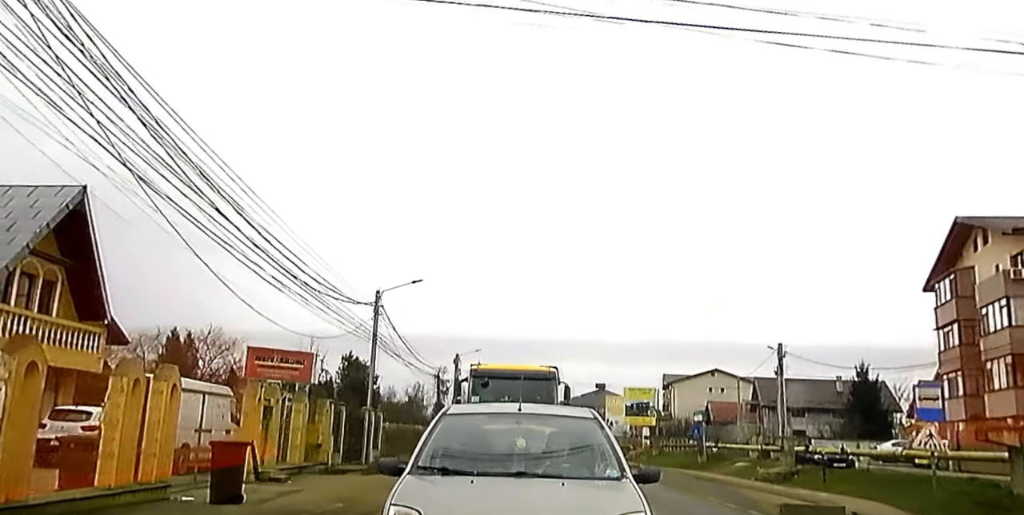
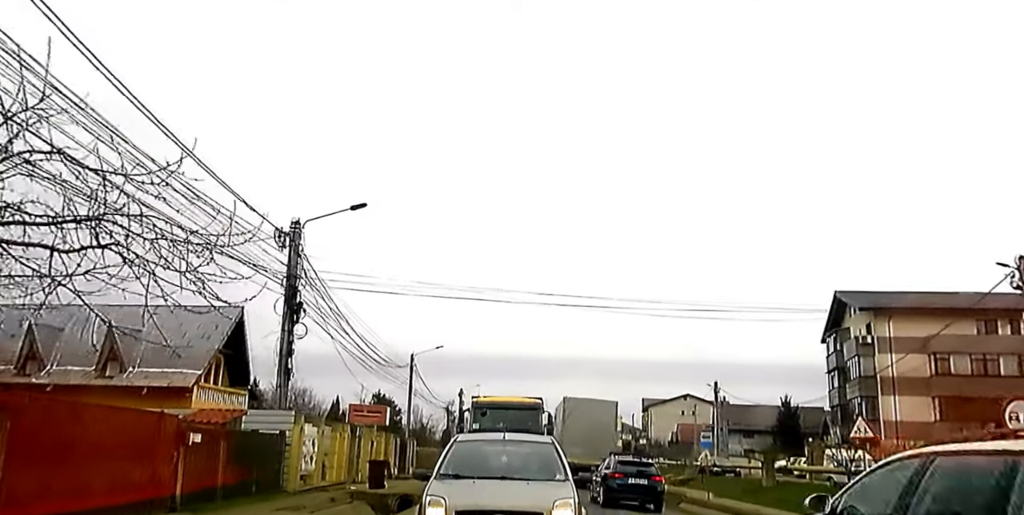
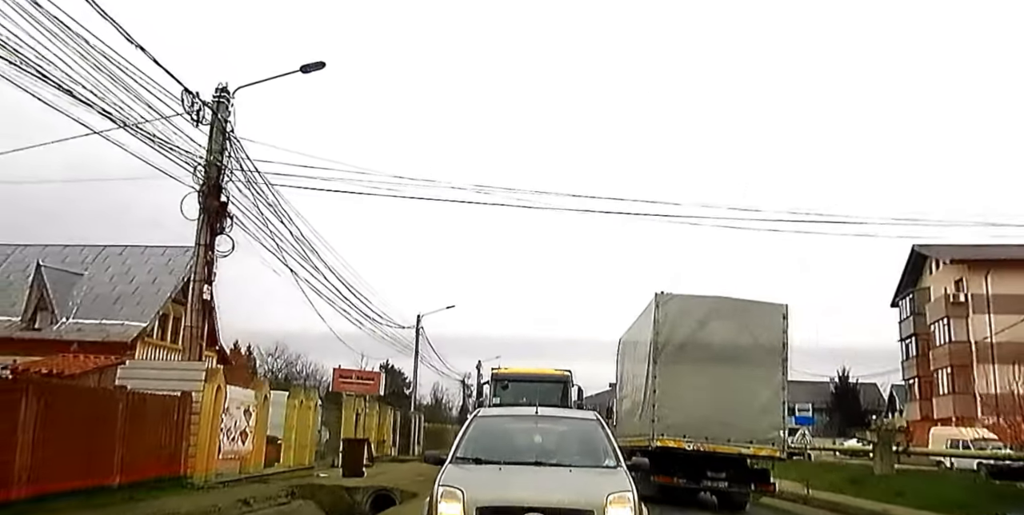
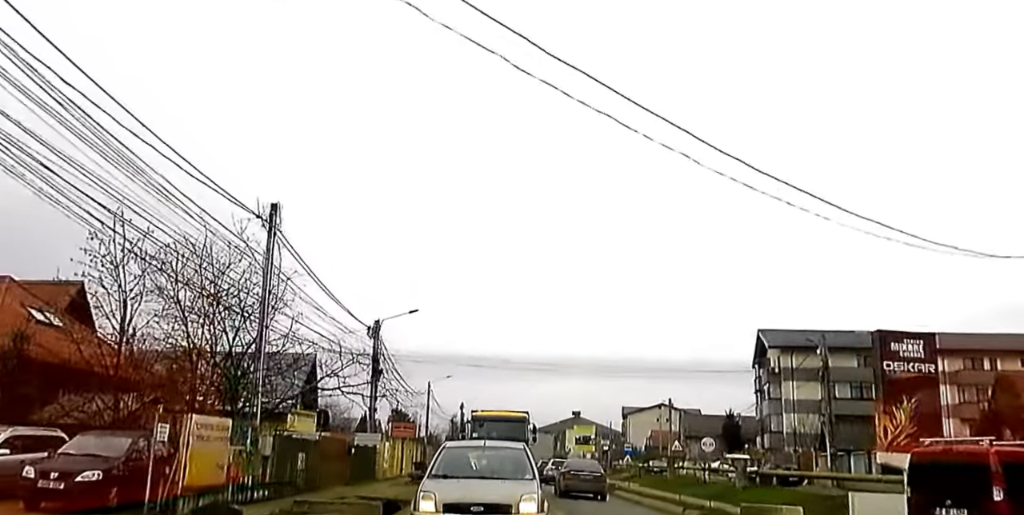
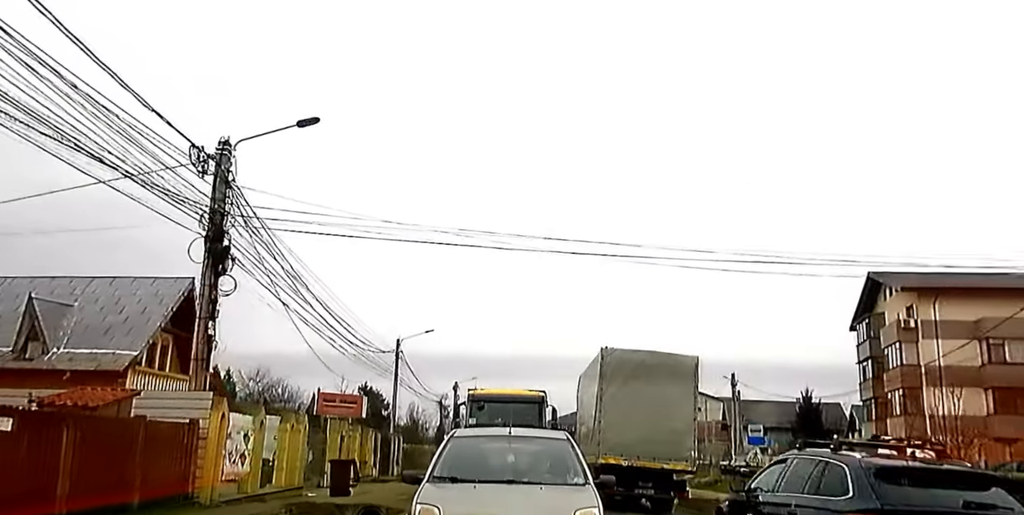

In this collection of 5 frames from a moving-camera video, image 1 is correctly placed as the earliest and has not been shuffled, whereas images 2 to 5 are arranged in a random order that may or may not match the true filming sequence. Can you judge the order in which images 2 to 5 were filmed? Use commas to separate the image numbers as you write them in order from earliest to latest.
3, 5, 2, 4
